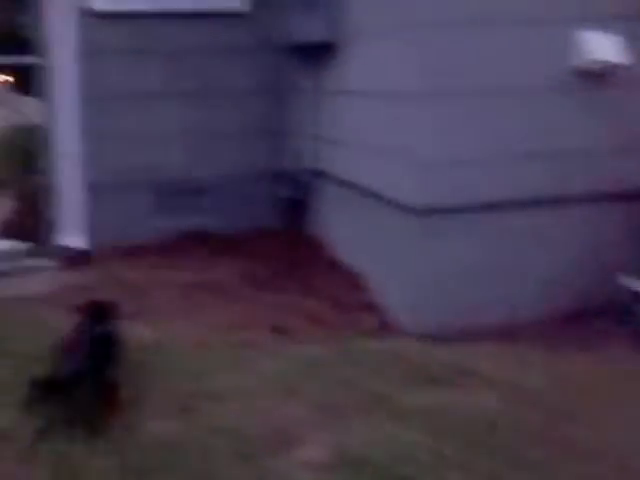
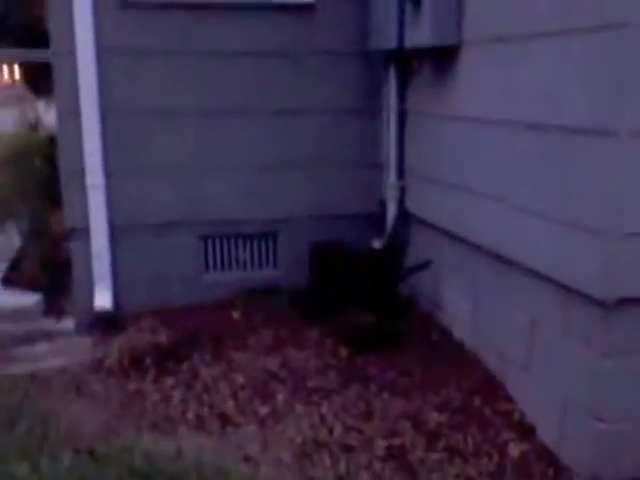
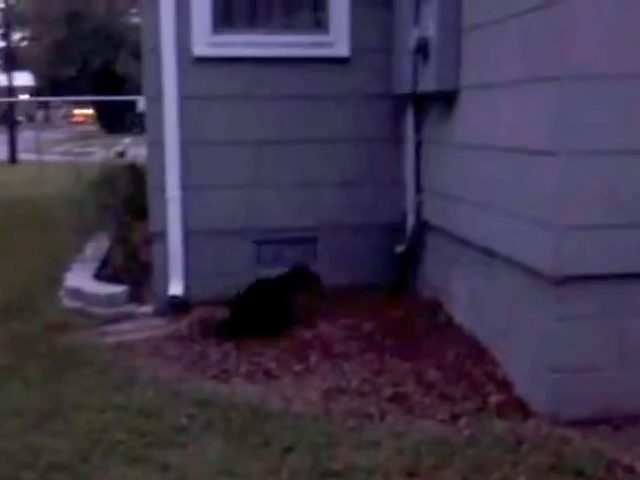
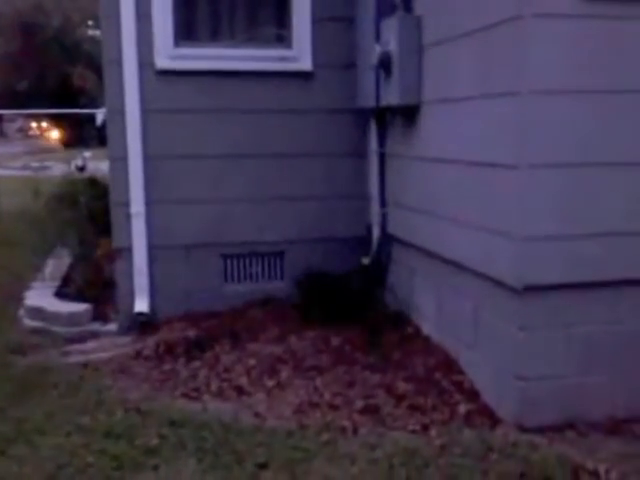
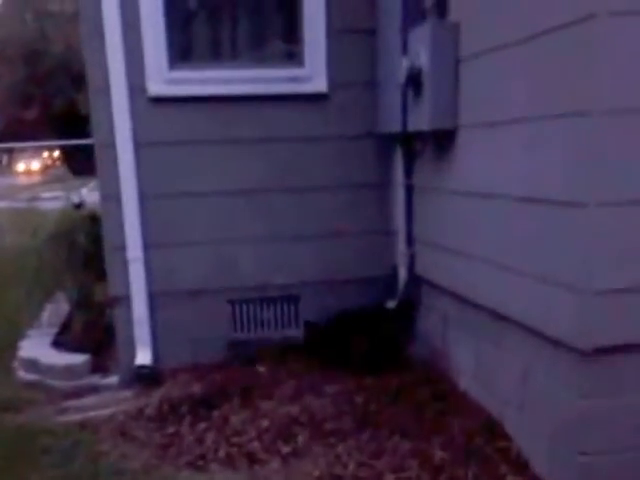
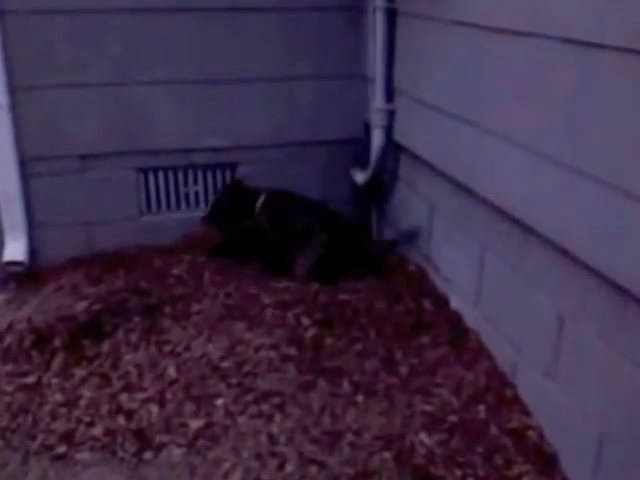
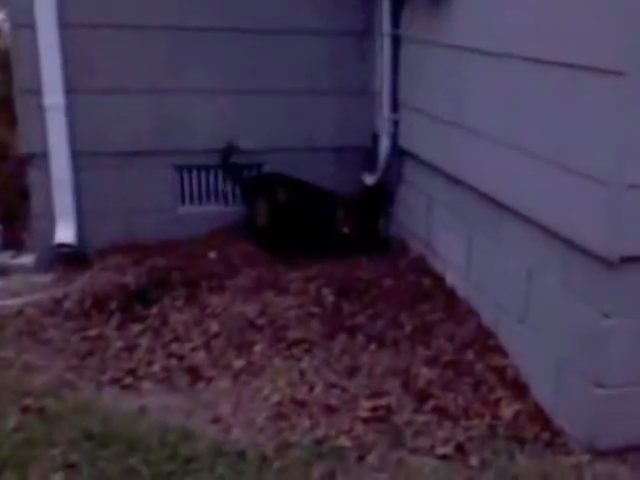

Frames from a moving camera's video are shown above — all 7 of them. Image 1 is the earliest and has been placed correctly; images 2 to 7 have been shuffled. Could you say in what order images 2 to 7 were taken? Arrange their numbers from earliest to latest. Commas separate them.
3, 4, 5, 2, 7, 6
